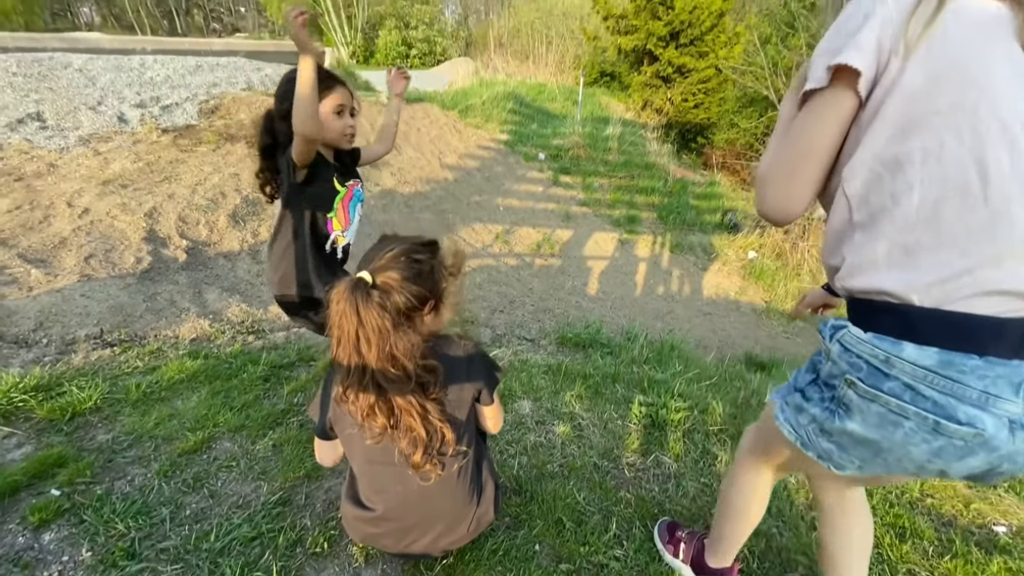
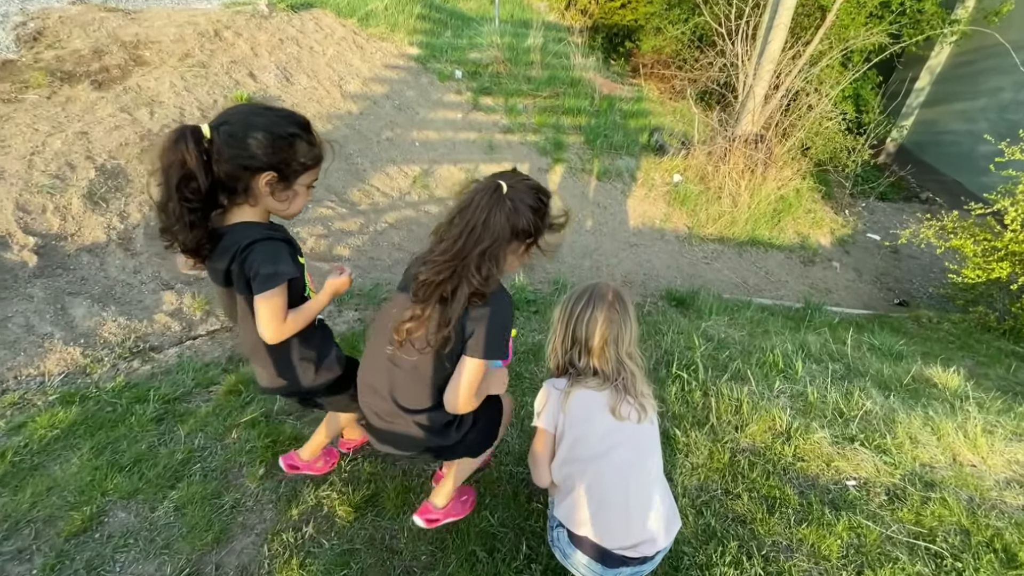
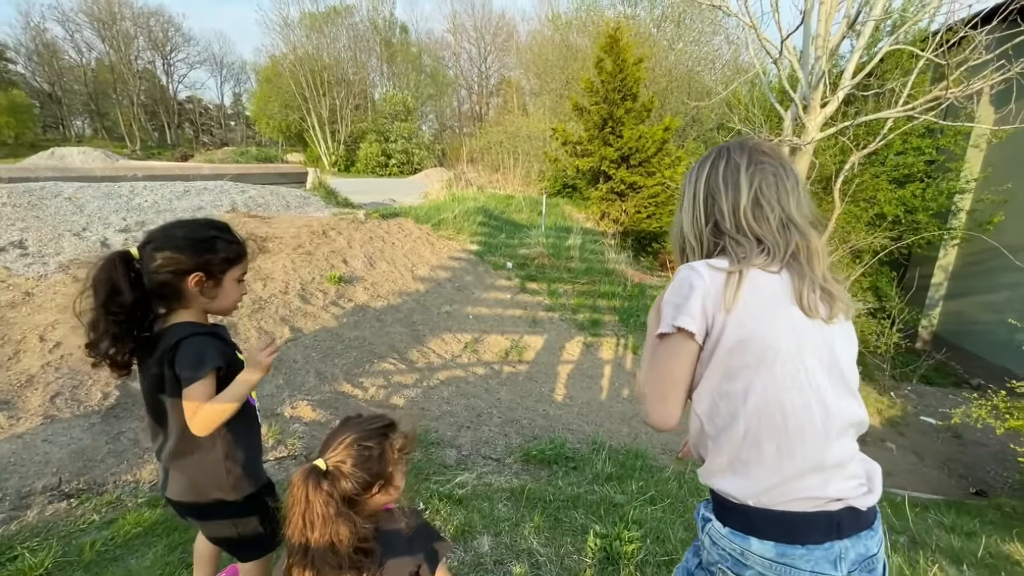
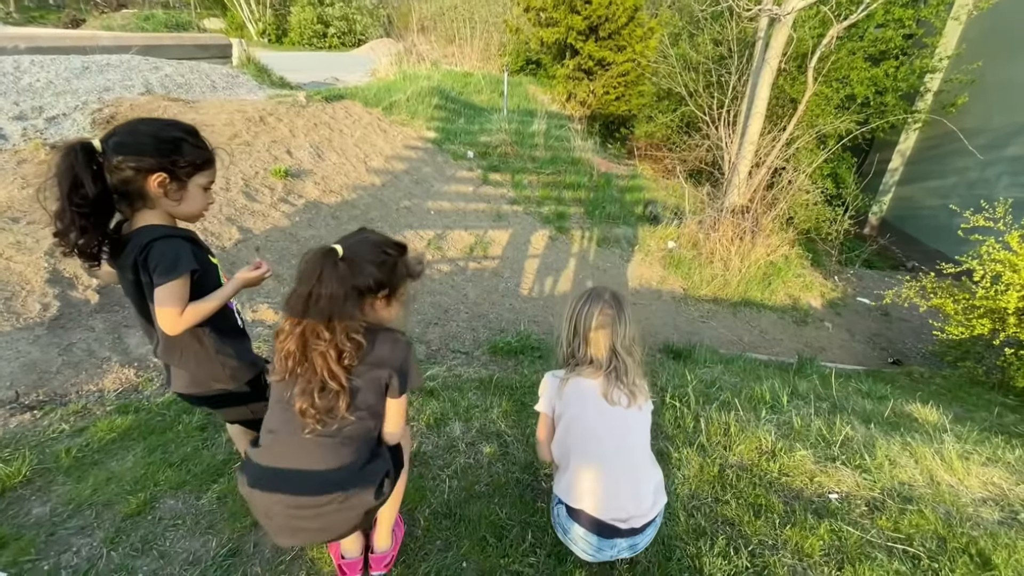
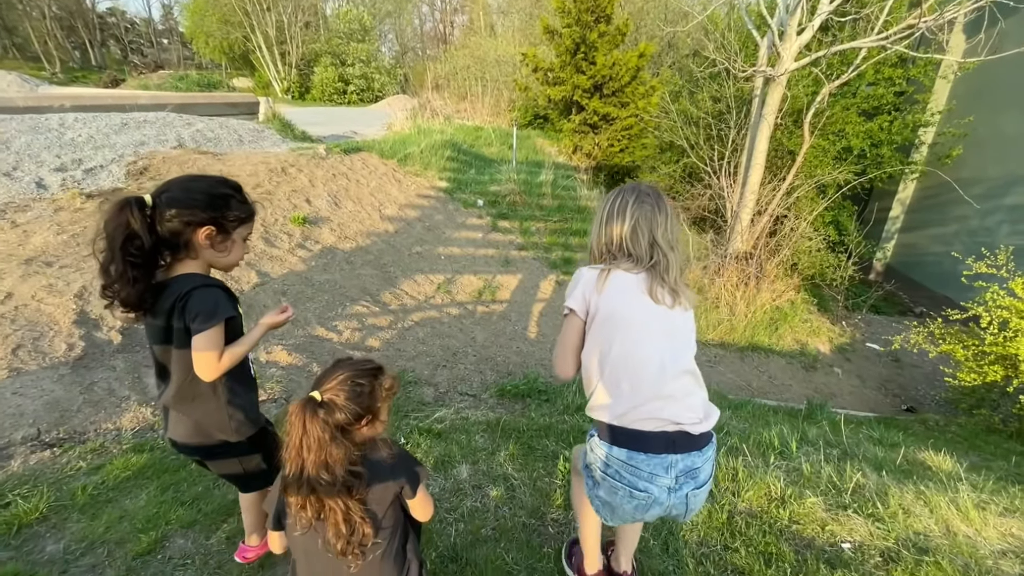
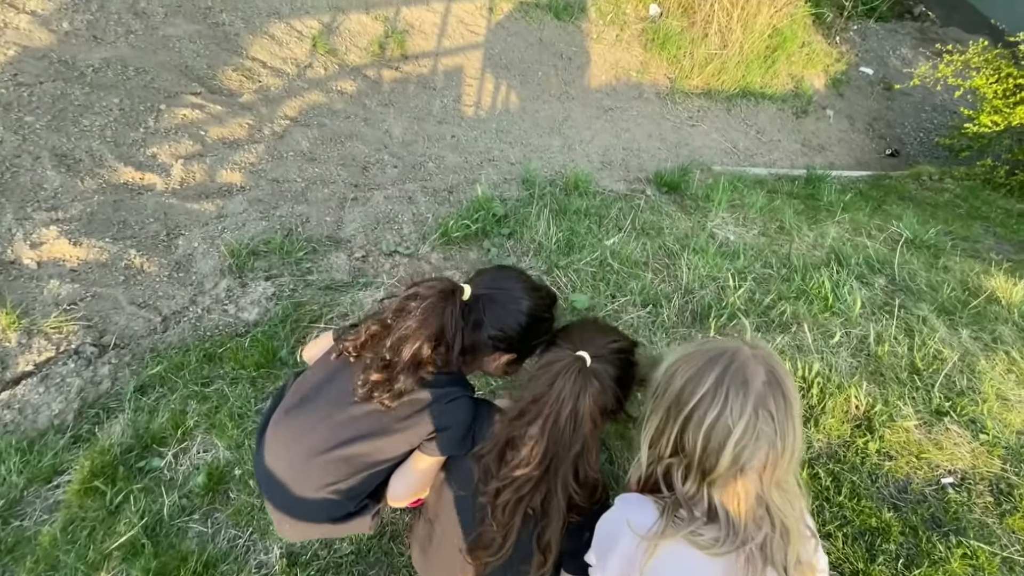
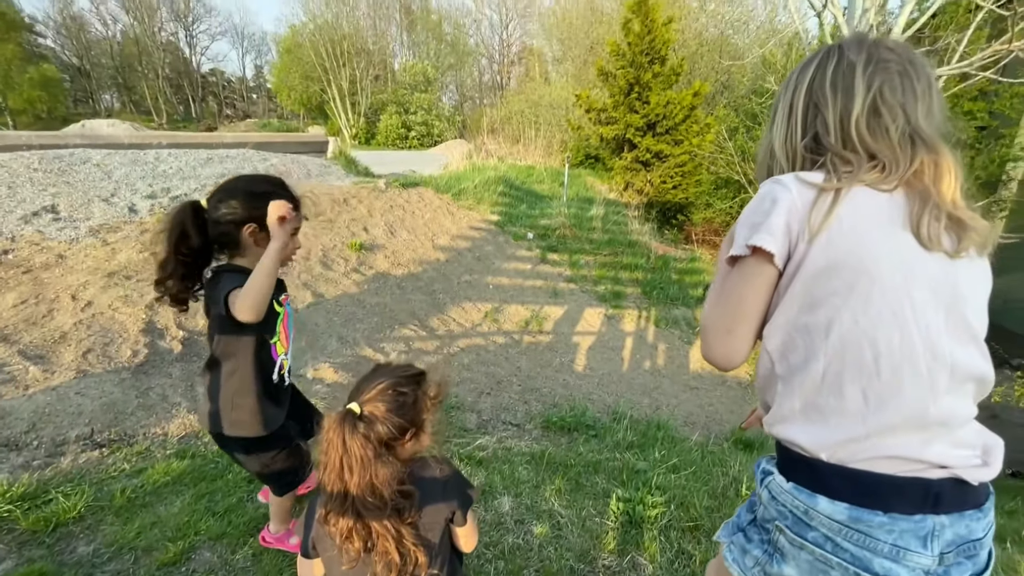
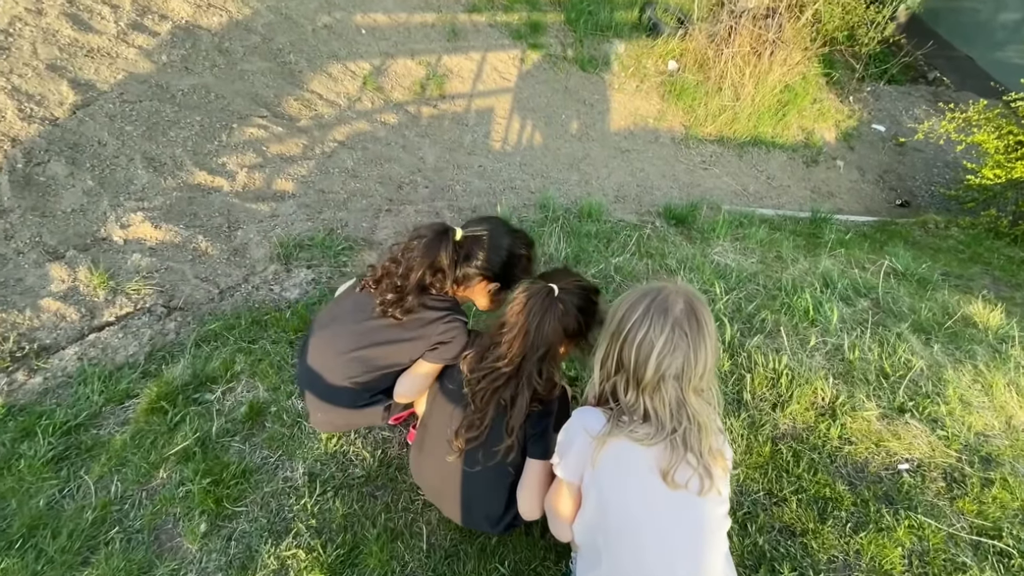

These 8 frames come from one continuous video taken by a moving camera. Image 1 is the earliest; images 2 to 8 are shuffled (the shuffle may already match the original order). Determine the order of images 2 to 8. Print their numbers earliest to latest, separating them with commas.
7, 3, 5, 4, 2, 8, 6
